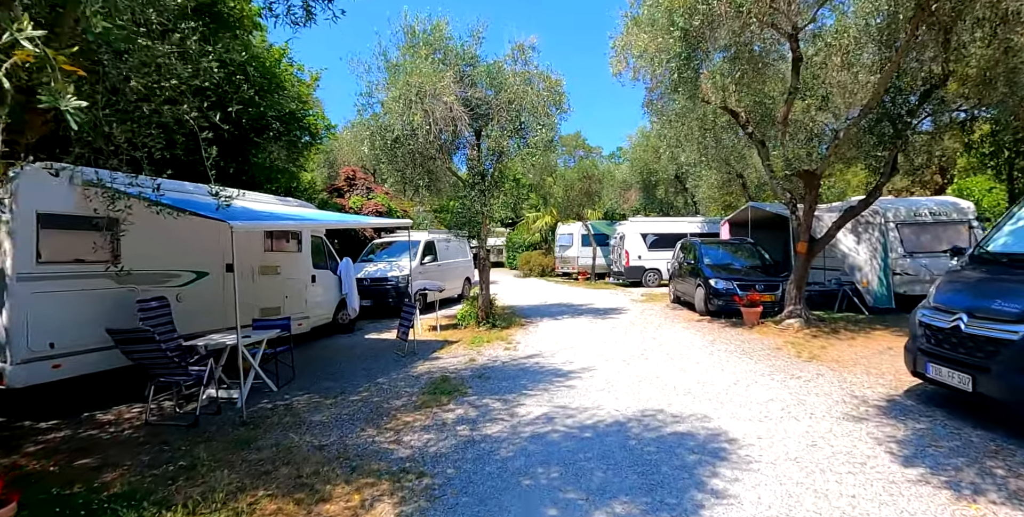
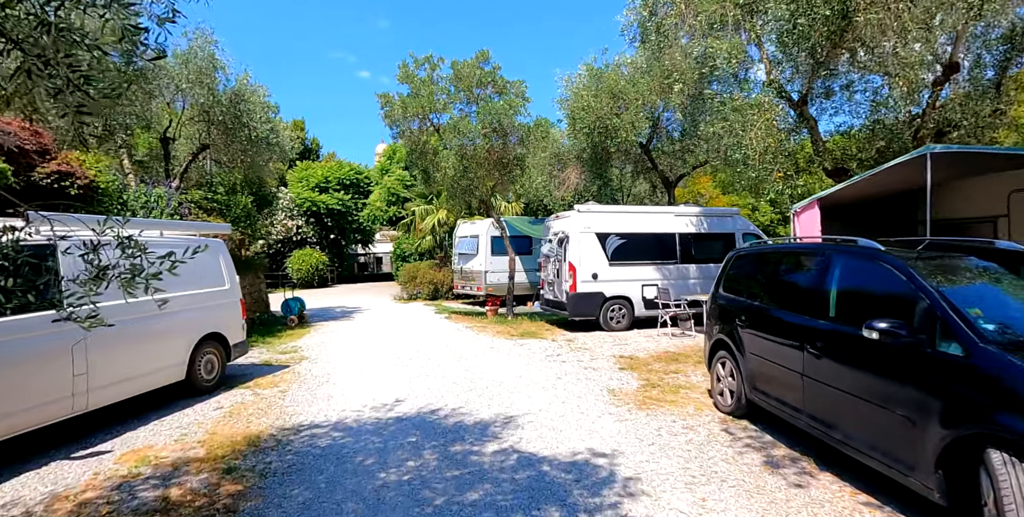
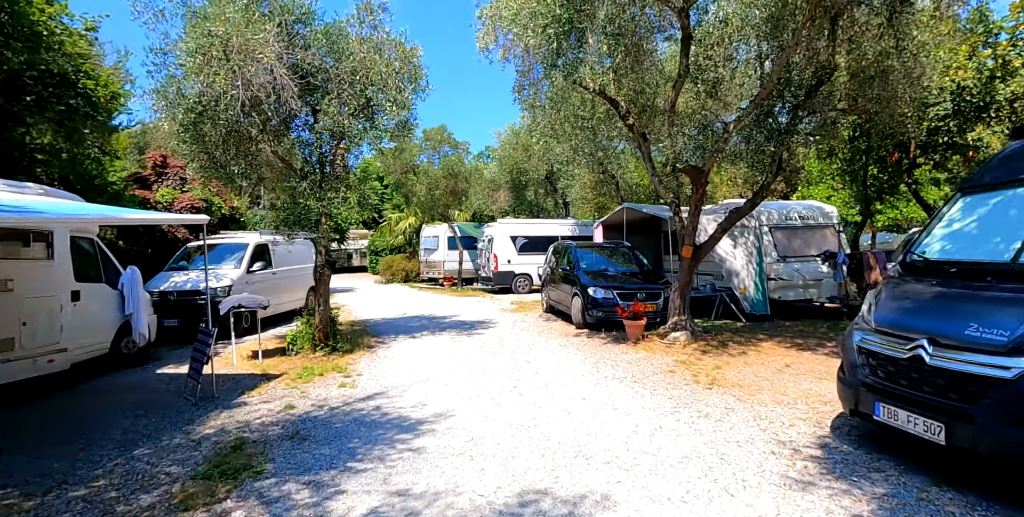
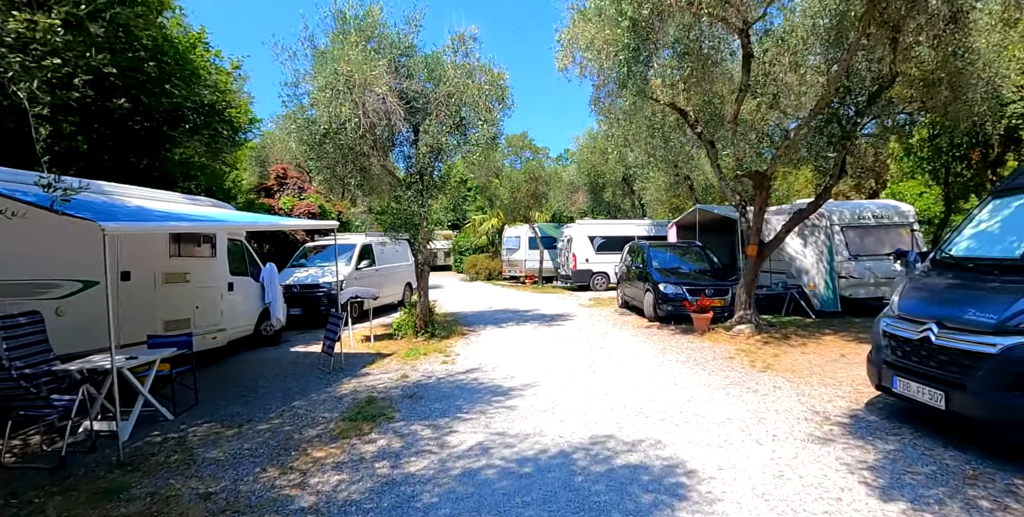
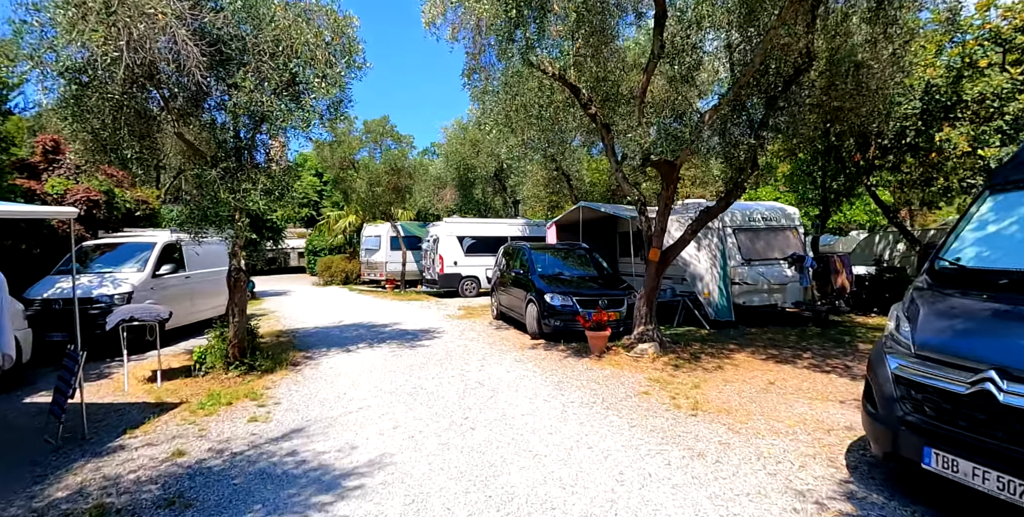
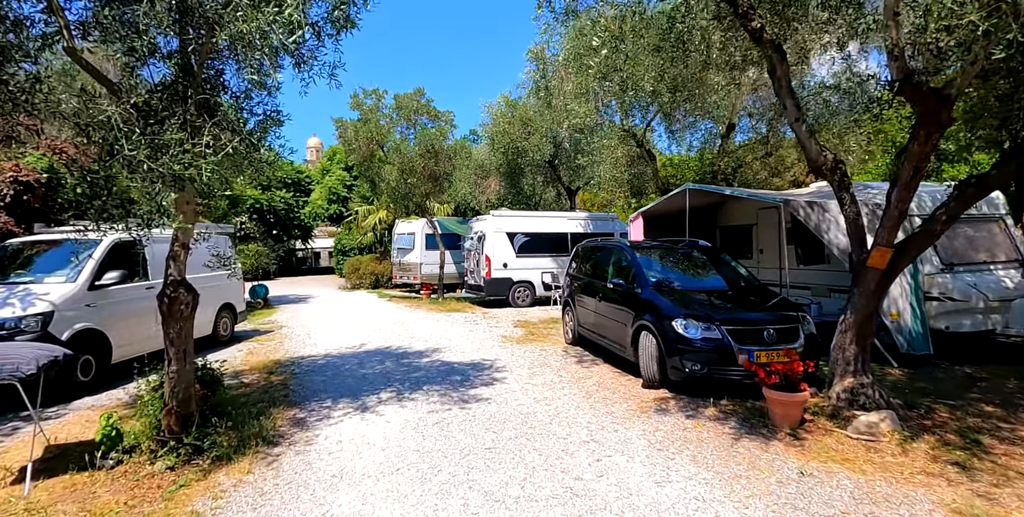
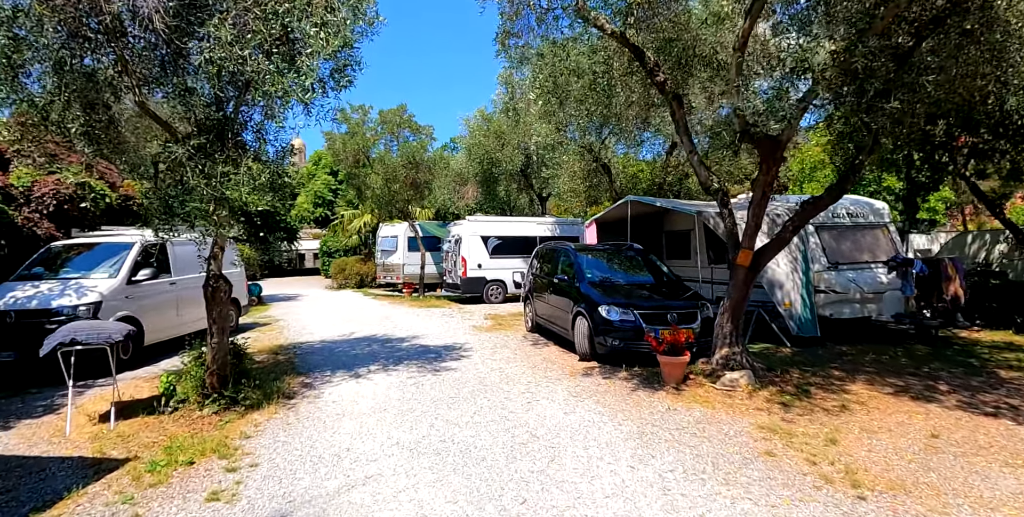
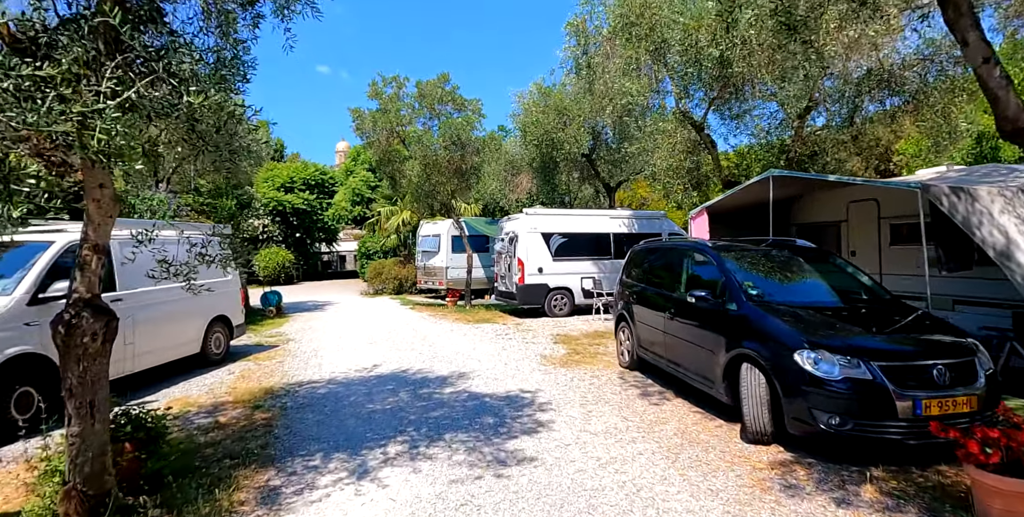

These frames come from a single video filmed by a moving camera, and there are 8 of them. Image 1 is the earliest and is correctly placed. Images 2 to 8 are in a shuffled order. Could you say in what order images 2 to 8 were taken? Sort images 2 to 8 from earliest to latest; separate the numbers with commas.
4, 3, 5, 7, 6, 8, 2
